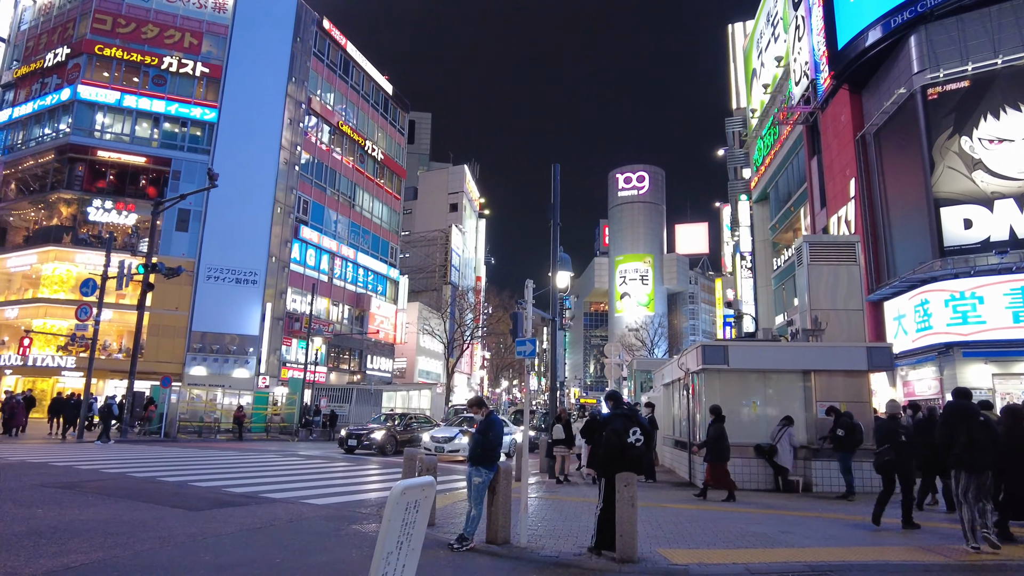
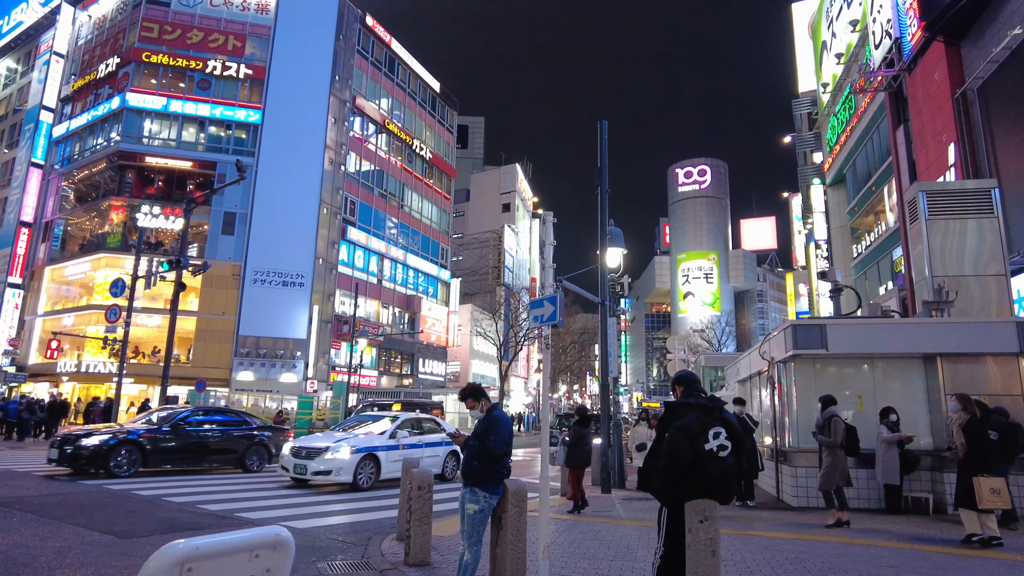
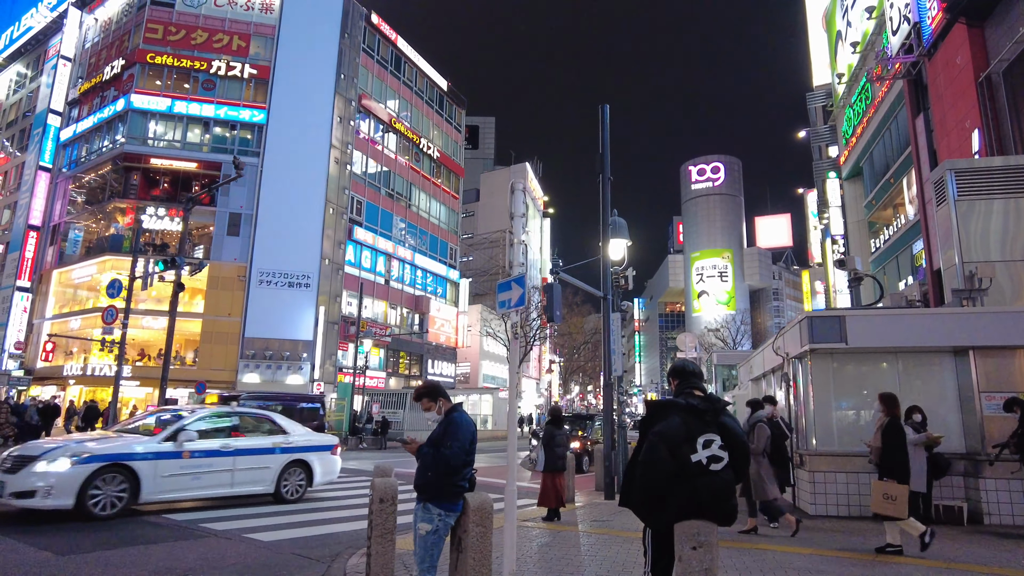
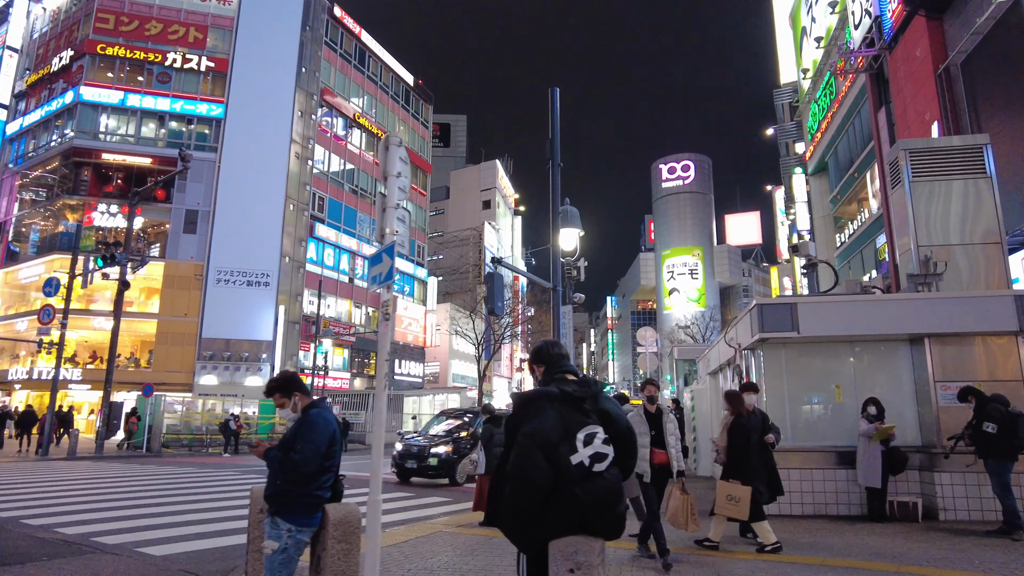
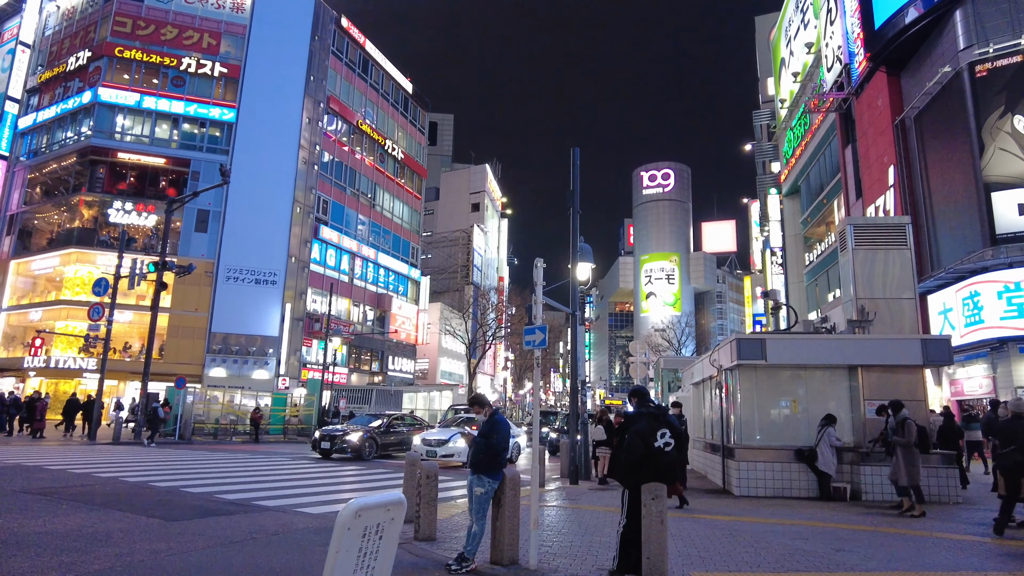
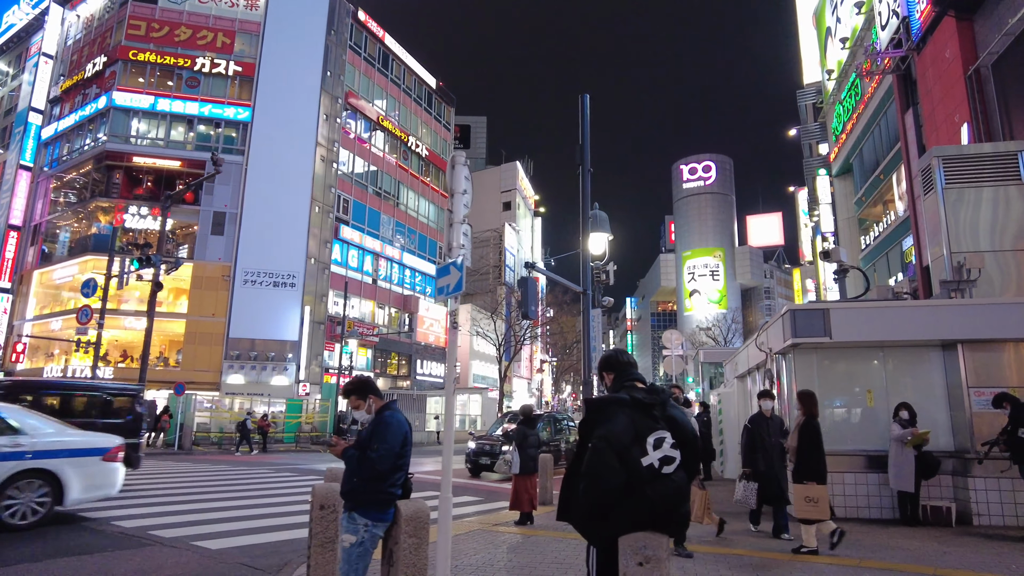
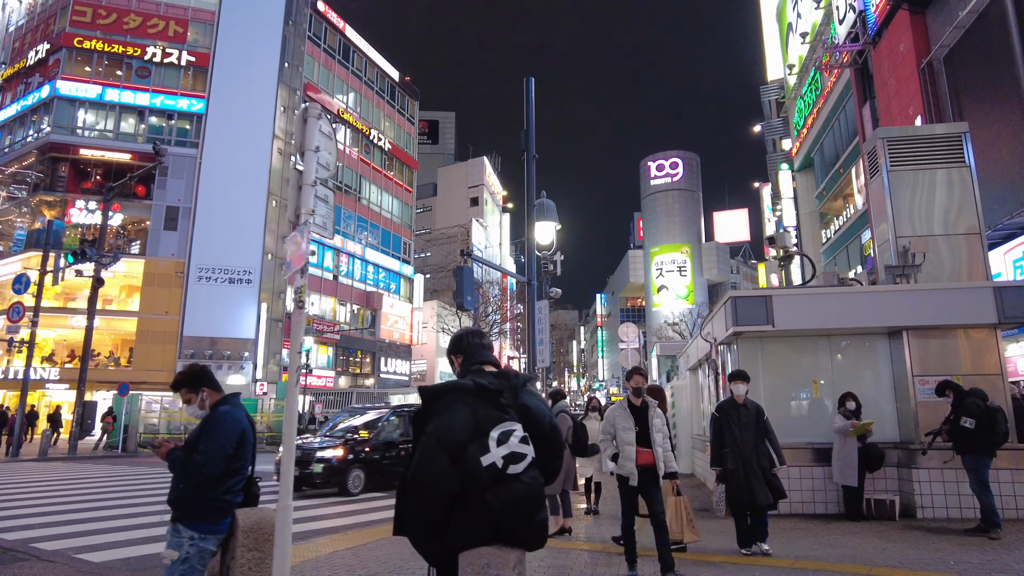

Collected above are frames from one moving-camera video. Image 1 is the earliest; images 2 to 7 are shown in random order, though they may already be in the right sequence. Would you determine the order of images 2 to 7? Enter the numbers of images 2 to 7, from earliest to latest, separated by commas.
5, 2, 3, 6, 4, 7
